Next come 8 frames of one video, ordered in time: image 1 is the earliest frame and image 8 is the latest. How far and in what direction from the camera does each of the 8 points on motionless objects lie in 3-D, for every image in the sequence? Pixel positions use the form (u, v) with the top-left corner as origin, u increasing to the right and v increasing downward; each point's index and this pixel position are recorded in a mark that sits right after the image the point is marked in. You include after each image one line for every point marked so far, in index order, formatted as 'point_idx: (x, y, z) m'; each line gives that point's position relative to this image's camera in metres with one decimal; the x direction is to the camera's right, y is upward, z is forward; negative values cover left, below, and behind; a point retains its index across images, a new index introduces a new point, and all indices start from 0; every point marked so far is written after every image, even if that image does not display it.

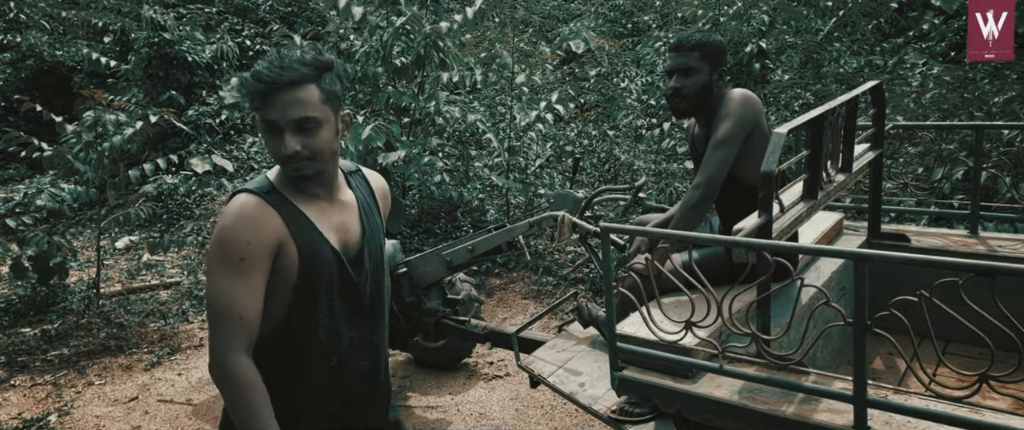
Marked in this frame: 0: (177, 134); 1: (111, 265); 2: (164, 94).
0: (-4.0, +1.0, +9.6) m
1: (-3.6, -0.5, +7.4) m
2: (-4.0, +1.4, +9.3) m
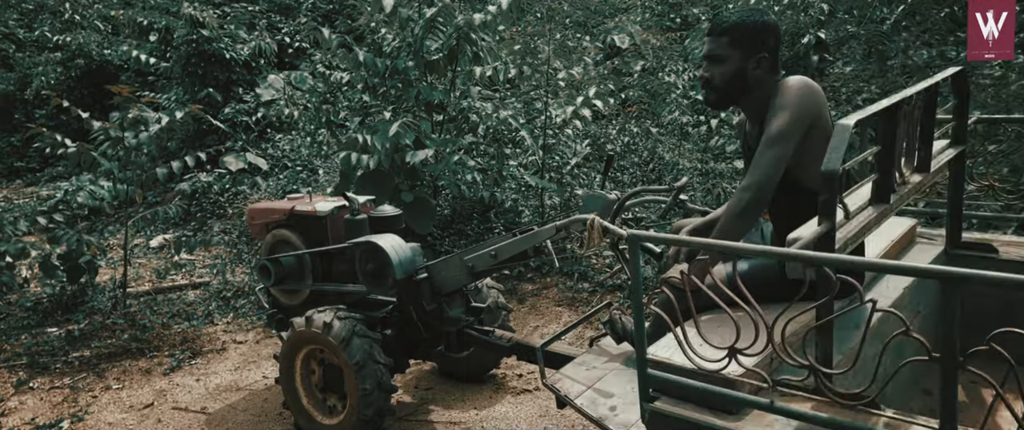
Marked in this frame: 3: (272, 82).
0: (-3.5, +1.0, +9.5) m
1: (-3.3, -0.4, +7.3) m
2: (-3.5, +1.4, +9.2) m
3: (-2.1, +1.2, +7.3) m
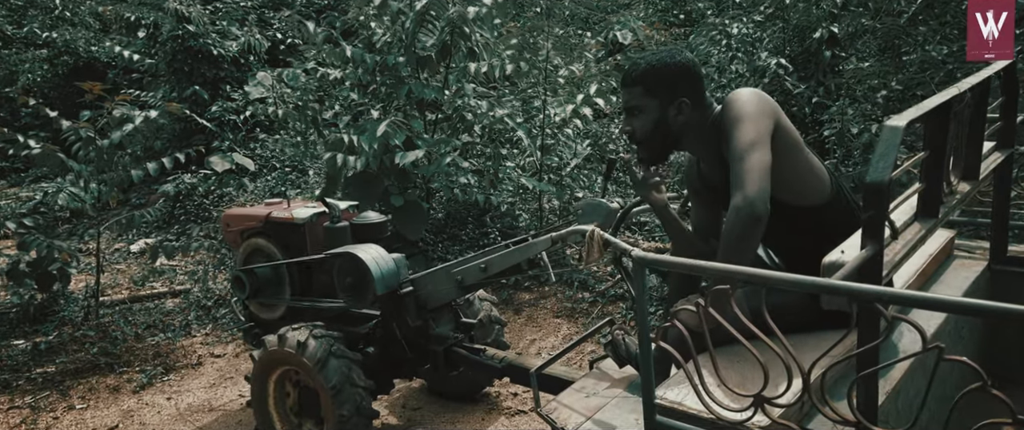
0: (-3.5, +0.9, +9.1) m
1: (-3.3, -0.5, +6.9) m
2: (-3.6, +1.4, +8.9) m
3: (-2.2, +1.2, +6.9) m
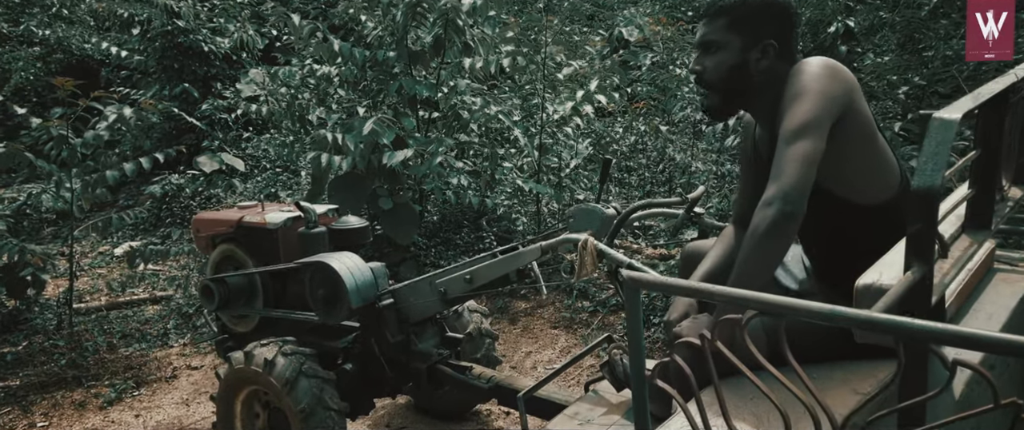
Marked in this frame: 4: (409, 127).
0: (-3.5, +0.9, +8.8) m
1: (-3.4, -0.5, +6.6) m
2: (-3.6, +1.4, +8.6) m
3: (-2.2, +1.1, +6.6) m
4: (-0.7, +0.6, +5.4) m
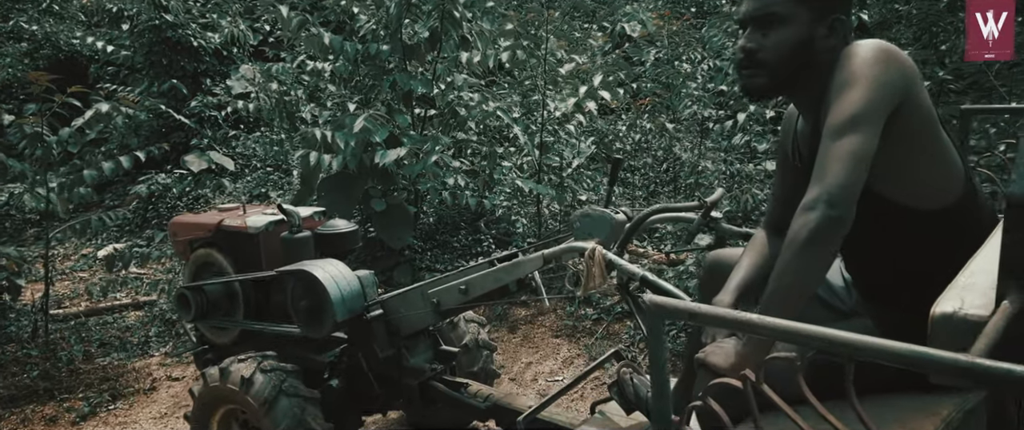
0: (-3.5, +0.9, +8.6) m
1: (-3.4, -0.5, +6.3) m
2: (-3.6, +1.4, +8.3) m
3: (-2.2, +1.1, +6.4) m
4: (-0.7, +0.6, +5.2) m
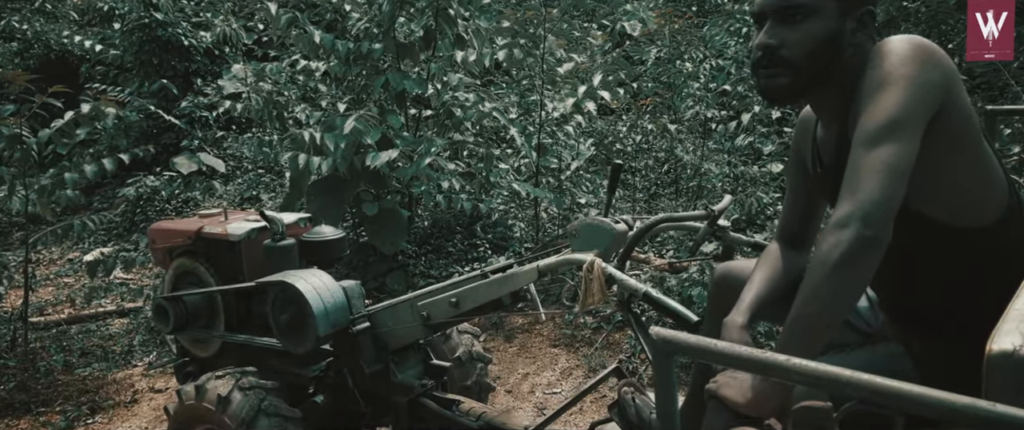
0: (-3.5, +0.9, +8.4) m
1: (-3.4, -0.5, +6.2) m
2: (-3.6, +1.3, +8.1) m
3: (-2.2, +1.1, +6.2) m
4: (-0.7, +0.6, +5.0) m
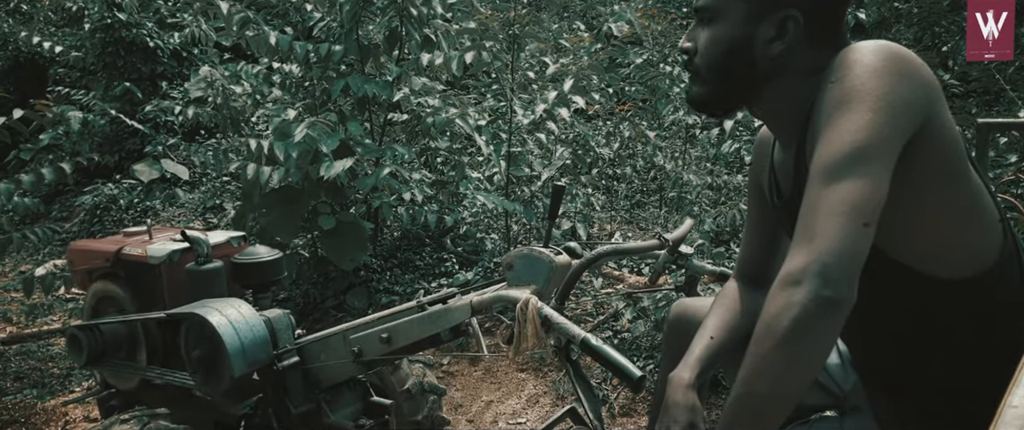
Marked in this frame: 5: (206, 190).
0: (-3.7, +0.8, +8.0) m
1: (-3.6, -0.6, +5.8) m
2: (-3.8, +1.2, +7.8) m
3: (-2.4, +1.0, +5.9) m
4: (-0.9, +0.5, +4.7) m
5: (-2.6, +0.2, +6.9) m
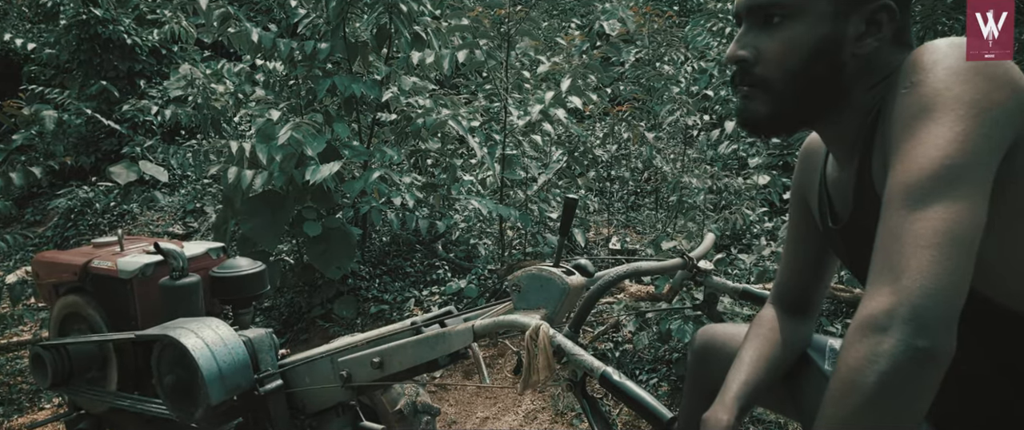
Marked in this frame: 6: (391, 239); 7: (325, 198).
0: (-3.8, +0.8, +7.8) m
1: (-3.6, -0.6, +5.6) m
2: (-3.9, +1.2, +7.5) m
3: (-2.5, +1.0, +5.6) m
4: (-0.9, +0.4, +4.4) m
5: (-2.7, +0.2, +6.7) m
6: (-0.8, -0.2, +5.4) m
7: (-1.0, +0.1, +4.5) m
